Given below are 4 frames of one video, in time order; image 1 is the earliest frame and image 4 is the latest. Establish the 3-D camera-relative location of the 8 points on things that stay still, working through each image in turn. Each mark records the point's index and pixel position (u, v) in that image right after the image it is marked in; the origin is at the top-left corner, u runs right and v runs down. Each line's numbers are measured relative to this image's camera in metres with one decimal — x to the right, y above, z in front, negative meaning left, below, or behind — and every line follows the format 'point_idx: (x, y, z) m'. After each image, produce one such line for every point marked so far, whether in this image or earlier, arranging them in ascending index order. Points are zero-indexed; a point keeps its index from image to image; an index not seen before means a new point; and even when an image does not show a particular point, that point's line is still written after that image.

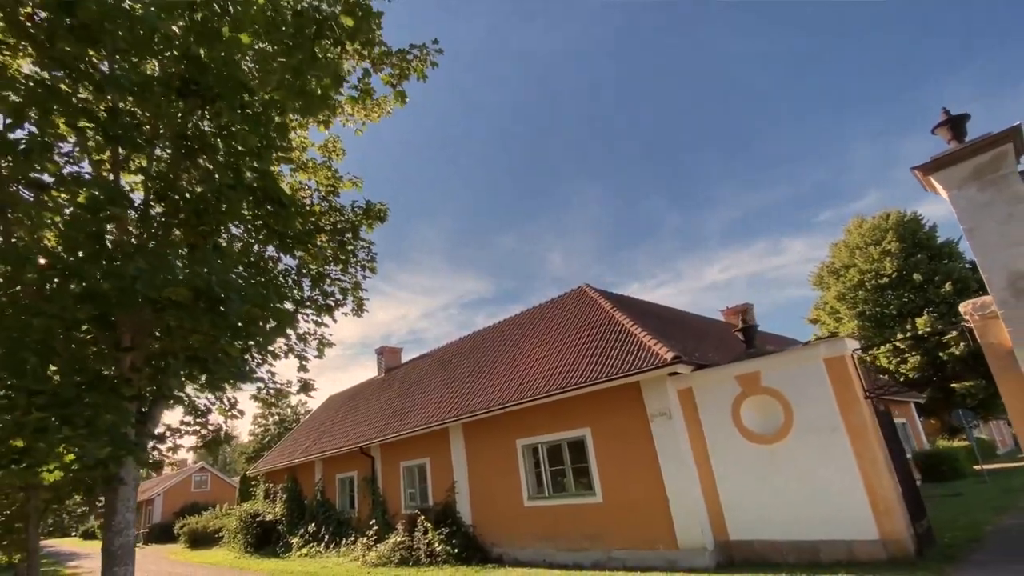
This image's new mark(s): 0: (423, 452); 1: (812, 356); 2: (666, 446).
0: (-2.3, -4.3, +13.7) m
1: (+4.6, -1.1, +8.0) m
2: (+2.7, -2.8, +9.2) m
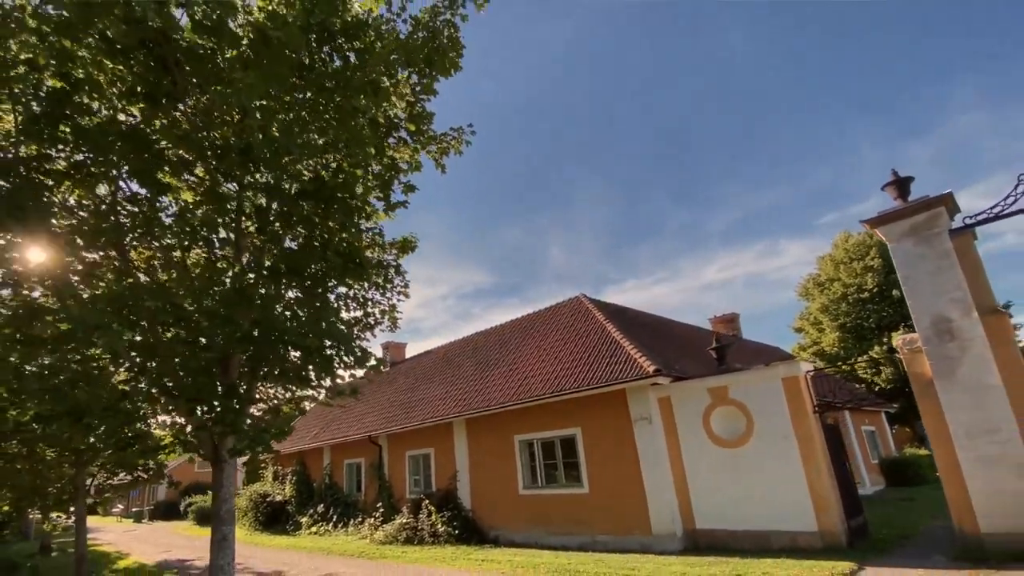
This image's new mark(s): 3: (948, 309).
0: (-2.4, -4.5, +15.1) m
1: (+4.6, -1.6, +9.3) m
2: (+2.7, -3.2, +10.5) m
3: (+6.6, -0.3, +7.9) m
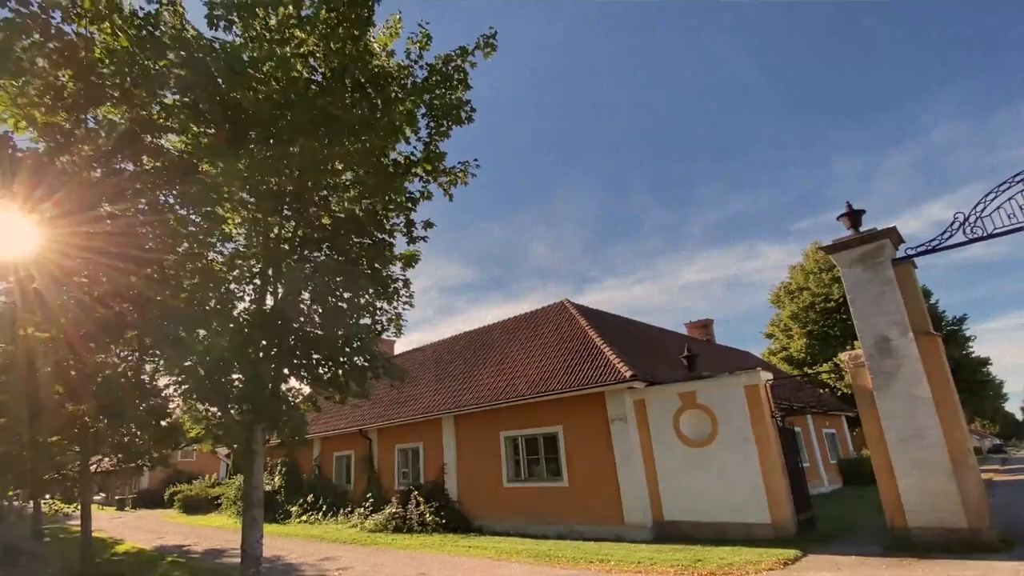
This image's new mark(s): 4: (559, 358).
0: (-2.9, -4.5, +15.9) m
1: (+4.4, -1.9, +10.4) m
2: (+2.4, -3.5, +11.5) m
3: (+6.5, -0.7, +9.0) m
4: (+1.2, -1.8, +13.7) m
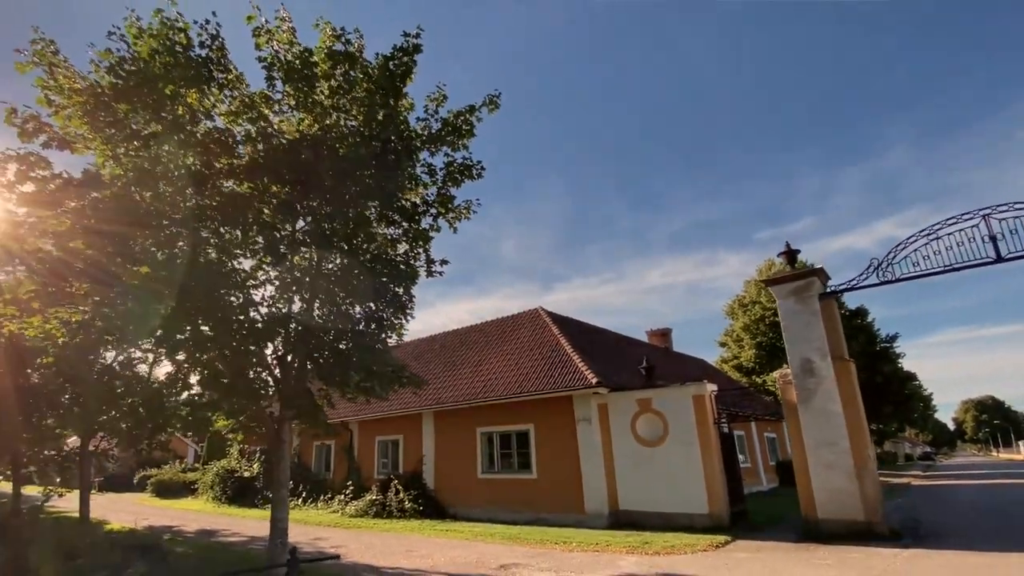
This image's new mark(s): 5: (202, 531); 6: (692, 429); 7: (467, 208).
0: (-3.8, -4.7, +17.1) m
1: (+4.0, -2.4, +12.0) m
2: (+1.8, -3.9, +13.1) m
3: (+6.2, -1.4, +10.8) m
4: (+0.6, -2.2, +15.1) m
5: (-8.2, -6.4, +13.7) m
6: (+4.1, -3.2, +11.8) m
7: (-0.7, +1.3, +8.6) m
